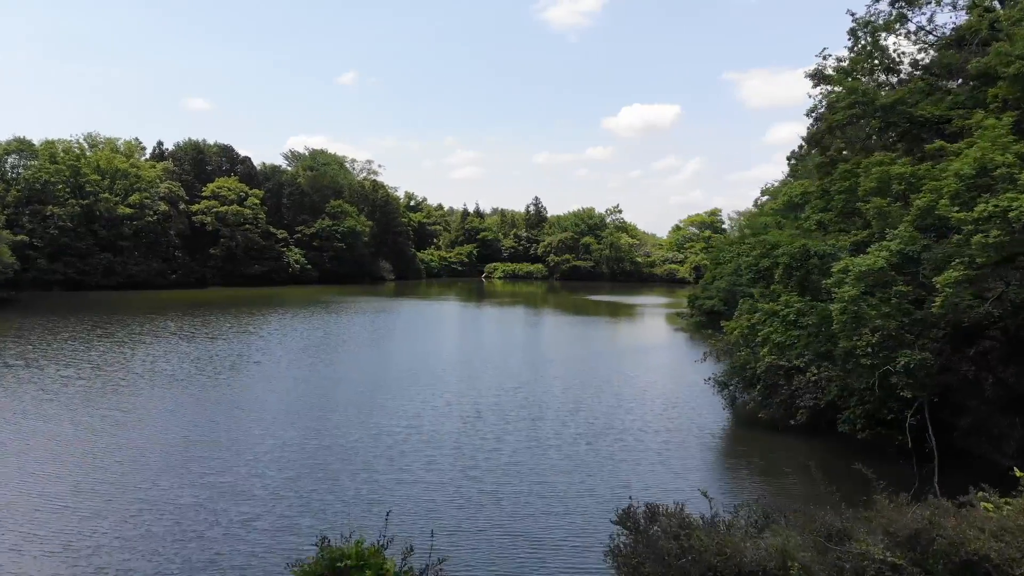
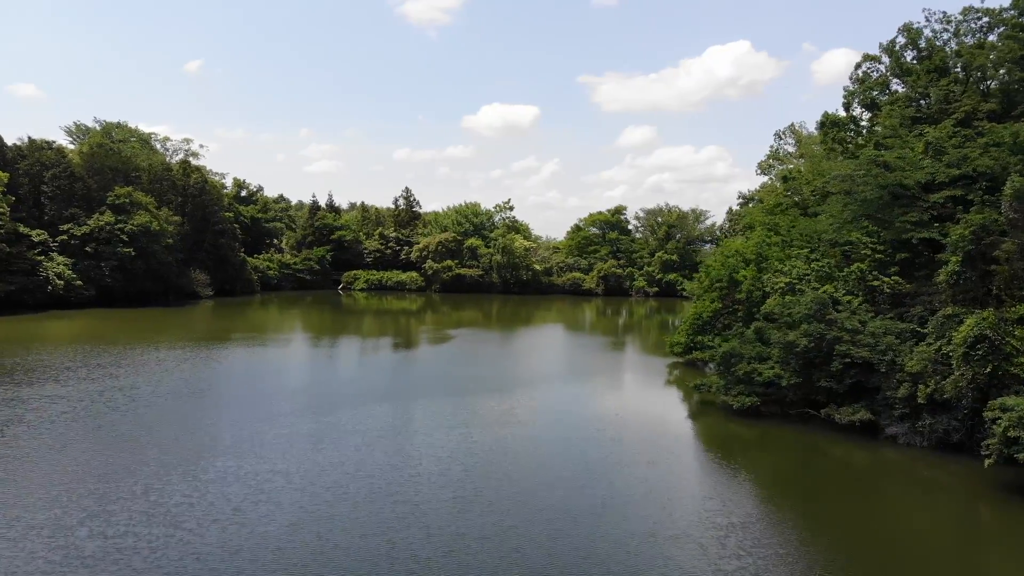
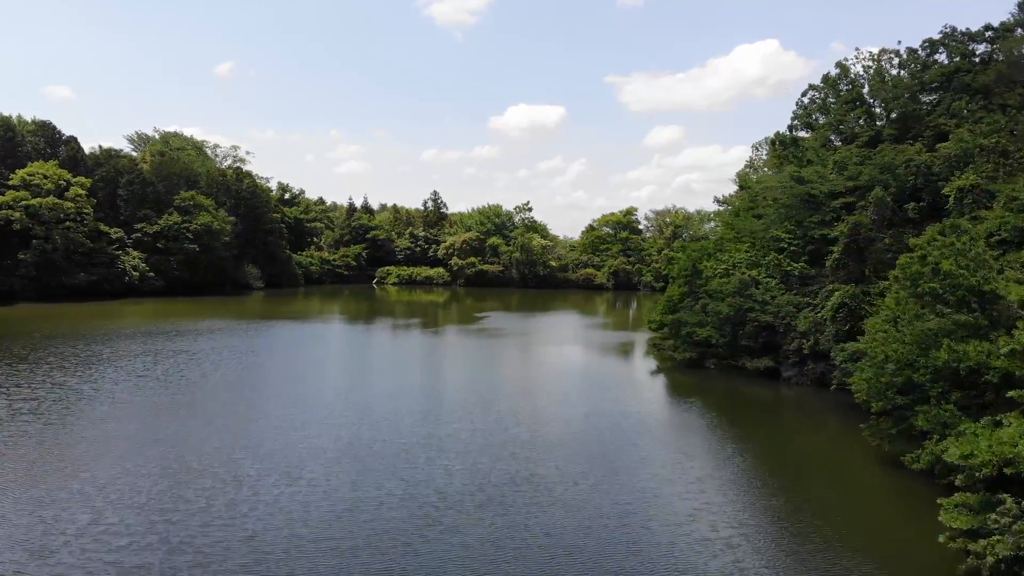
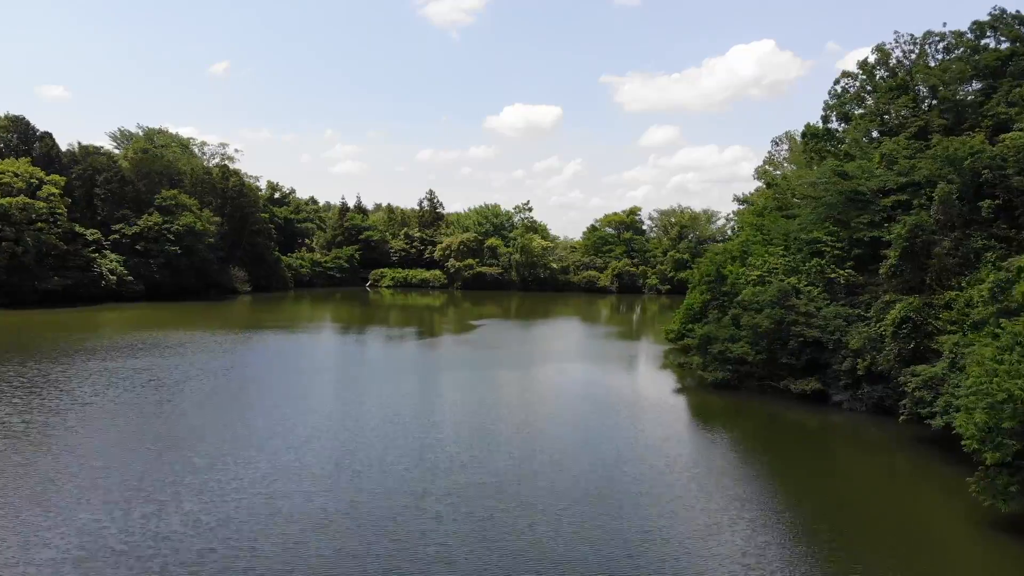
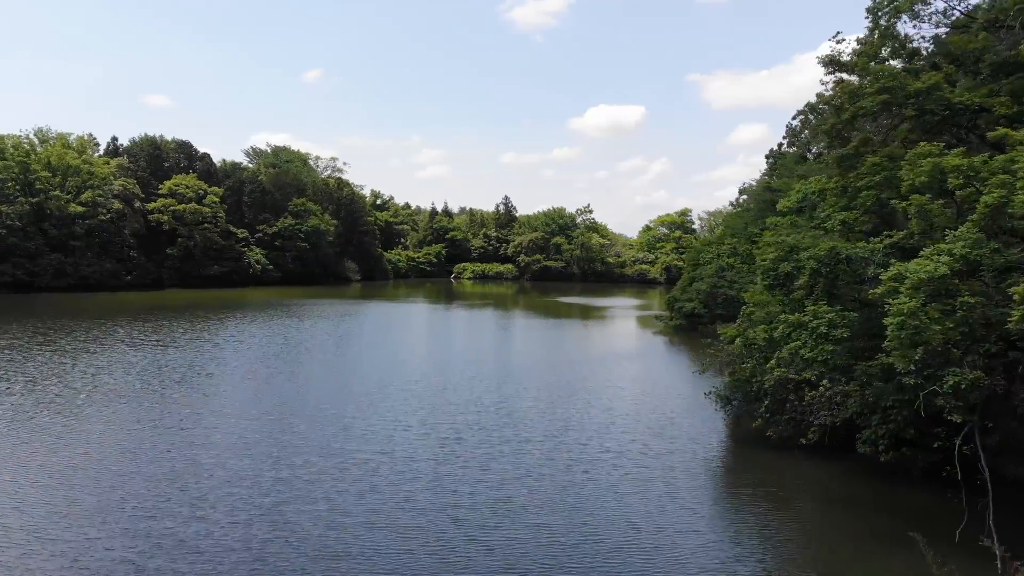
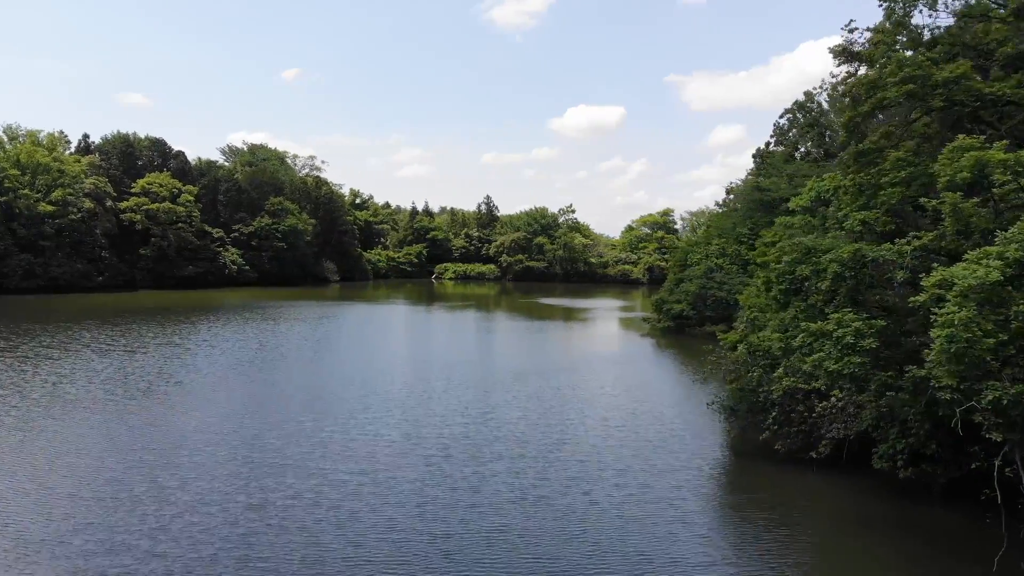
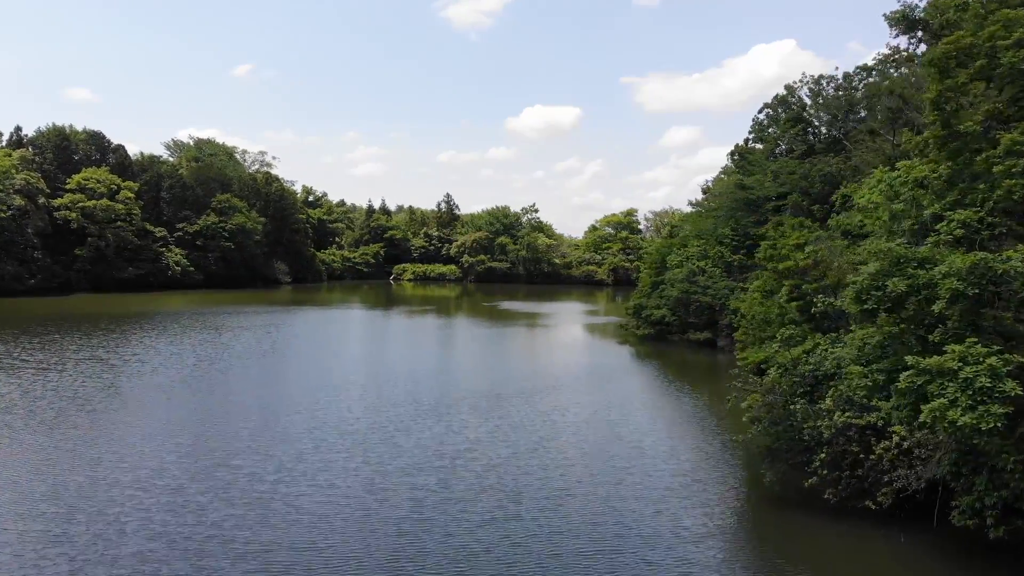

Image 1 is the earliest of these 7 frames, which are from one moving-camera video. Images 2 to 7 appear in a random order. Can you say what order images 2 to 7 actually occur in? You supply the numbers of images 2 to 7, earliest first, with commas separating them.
5, 6, 7, 3, 4, 2
